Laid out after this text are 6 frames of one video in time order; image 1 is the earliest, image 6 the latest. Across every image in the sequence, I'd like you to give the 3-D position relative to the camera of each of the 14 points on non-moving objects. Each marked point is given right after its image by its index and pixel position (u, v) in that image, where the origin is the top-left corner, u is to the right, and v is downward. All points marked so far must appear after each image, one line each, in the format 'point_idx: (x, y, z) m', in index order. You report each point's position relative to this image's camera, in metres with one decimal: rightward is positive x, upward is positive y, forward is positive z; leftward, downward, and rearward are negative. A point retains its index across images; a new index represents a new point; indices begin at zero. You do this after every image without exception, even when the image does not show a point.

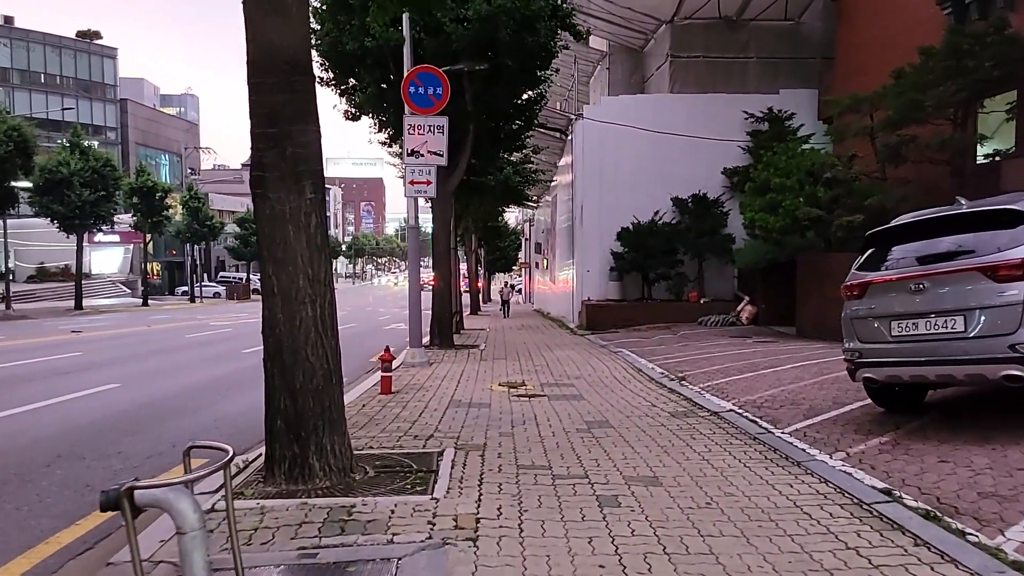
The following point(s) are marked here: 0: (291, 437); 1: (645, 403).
0: (-1.8, -1.2, +5.3) m
1: (+1.8, -1.6, +9.1) m
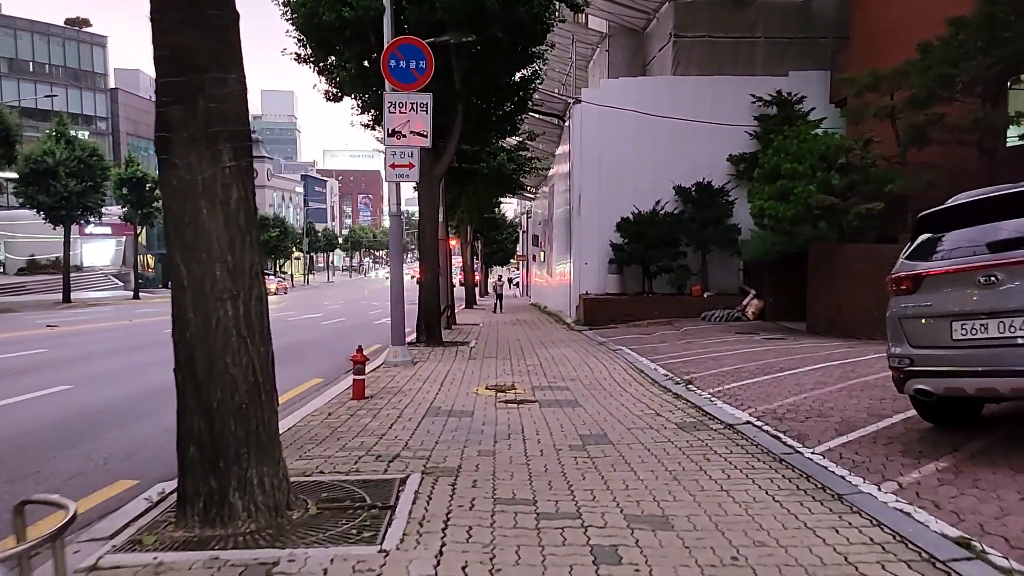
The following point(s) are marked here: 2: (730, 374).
0: (-1.9, -1.1, +4.2) m
1: (+1.6, -1.5, +8.0) m
2: (+3.3, -1.3, +10.1) m
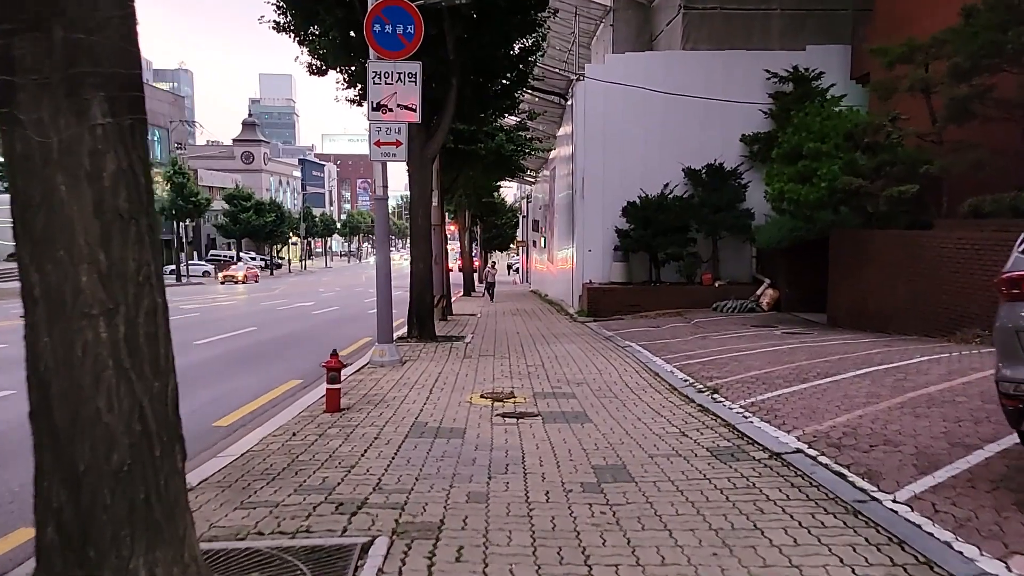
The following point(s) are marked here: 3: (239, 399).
0: (-1.9, -1.2, +3.0) m
1: (+1.6, -1.5, +6.8) m
2: (+3.3, -1.2, +8.9) m
3: (-4.1, -1.7, +10.1) m
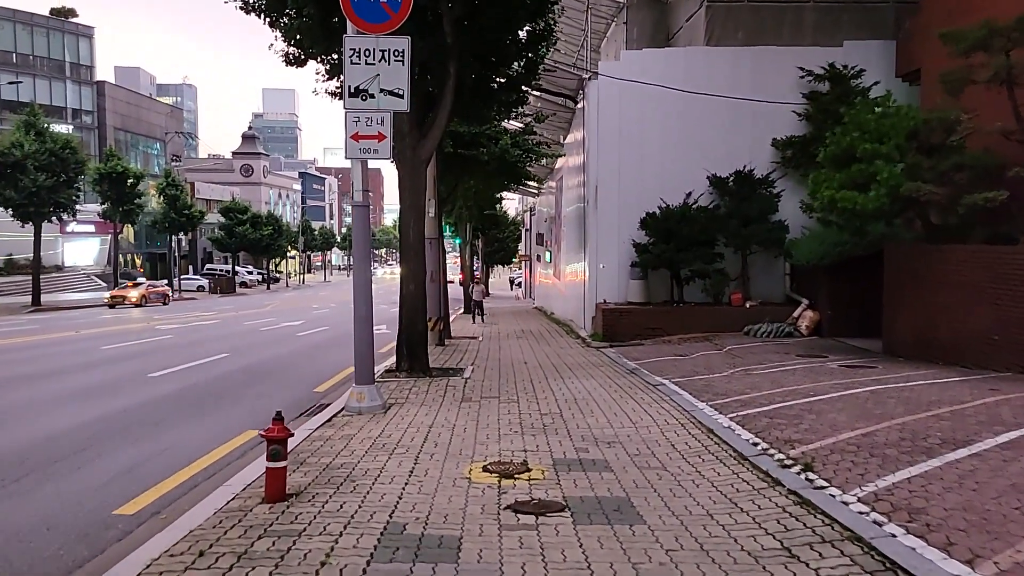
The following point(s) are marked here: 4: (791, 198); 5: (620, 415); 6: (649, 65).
0: (-1.8, -1.4, +0.7) m
1: (+1.8, -1.8, +4.5) m
2: (+3.4, -1.6, +6.6) m
3: (-4.0, -2.0, +7.8) m
4: (+8.0, +2.6, +19.6) m
5: (+1.5, -1.7, +9.2) m
6: (+4.0, +6.4, +19.4) m
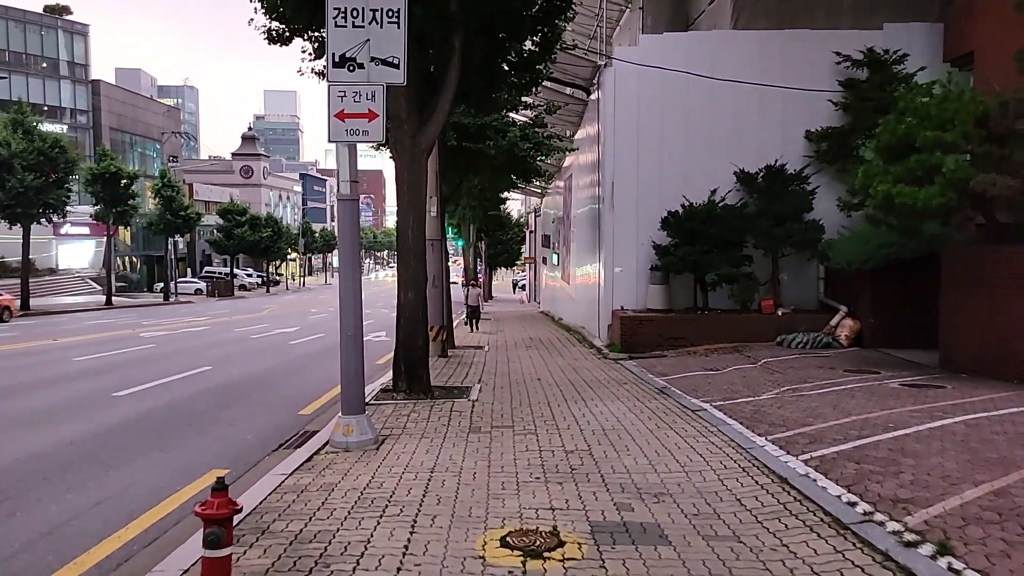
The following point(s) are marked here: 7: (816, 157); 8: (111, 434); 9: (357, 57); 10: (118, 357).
0: (-1.6, -1.5, -1.0) m
1: (+1.9, -1.9, +2.8) m
2: (+3.6, -1.7, +4.9) m
3: (-3.8, -2.2, +6.2) m
4: (+8.3, +2.5, +17.9) m
5: (+1.7, -1.8, +7.6) m
6: (+4.2, +6.3, +17.8) m
7: (+7.9, +3.4, +17.5) m
8: (-5.7, -2.1, +9.5) m
9: (-1.8, +2.7, +7.8) m
10: (-10.5, -1.8, +18.0) m
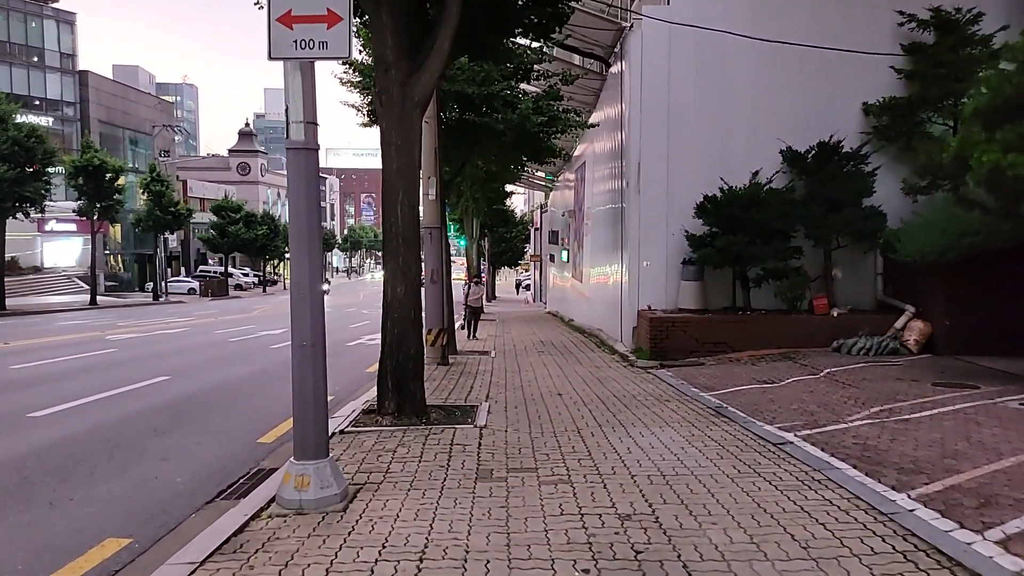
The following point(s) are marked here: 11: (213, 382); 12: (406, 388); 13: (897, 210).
0: (-1.4, -1.4, -3.4) m
1: (+2.2, -1.8, +0.4) m
2: (+3.8, -1.6, +2.5) m
3: (-3.5, -2.1, +3.8) m
4: (+8.5, +2.5, +15.5) m
5: (+1.9, -1.7, +5.2) m
6: (+4.5, +6.3, +15.3) m
7: (+8.1, +3.5, +15.1) m
8: (-5.4, -2.0, +7.1) m
9: (-1.6, +2.8, +5.4) m
10: (-10.3, -1.8, +15.6) m
11: (-6.0, -1.9, +13.5) m
12: (-1.4, -1.3, +8.8) m
13: (+8.8, +1.8, +15.4) m
